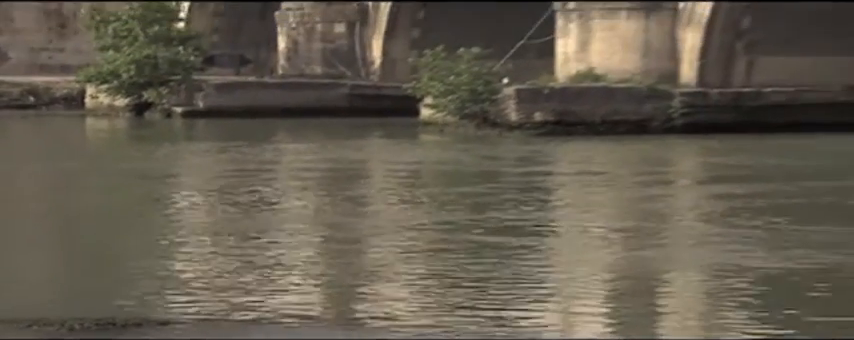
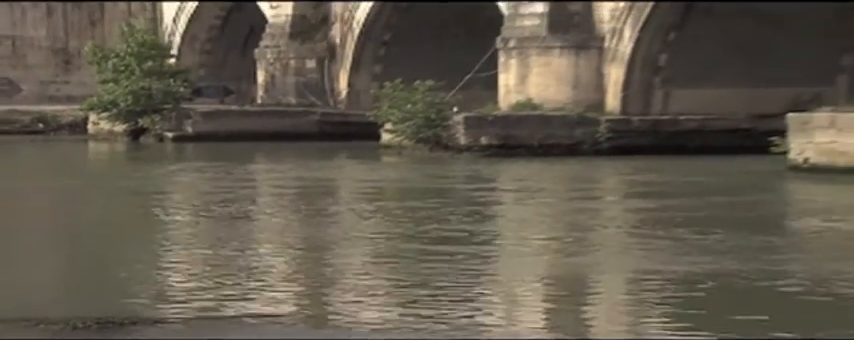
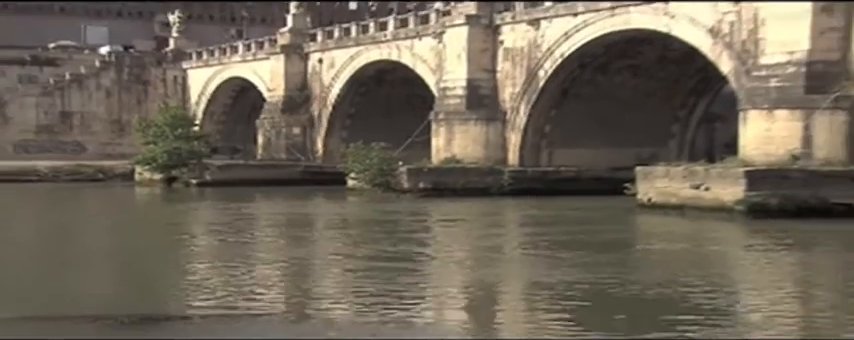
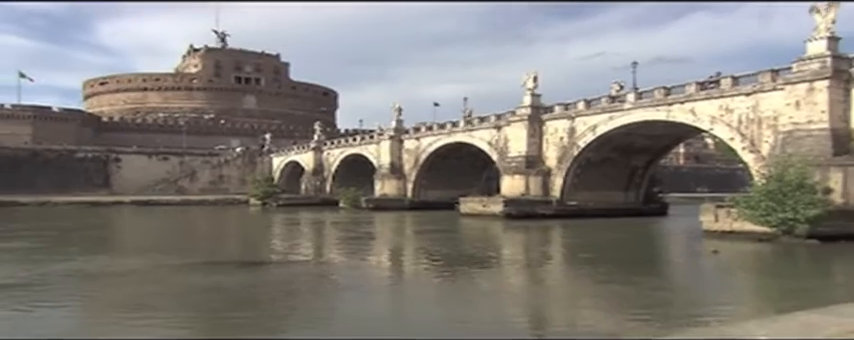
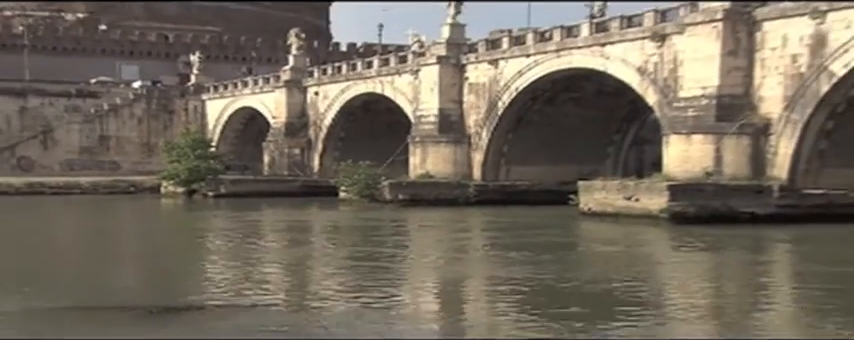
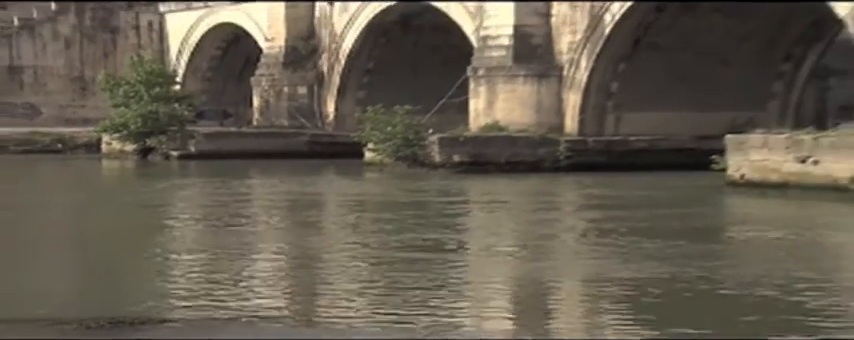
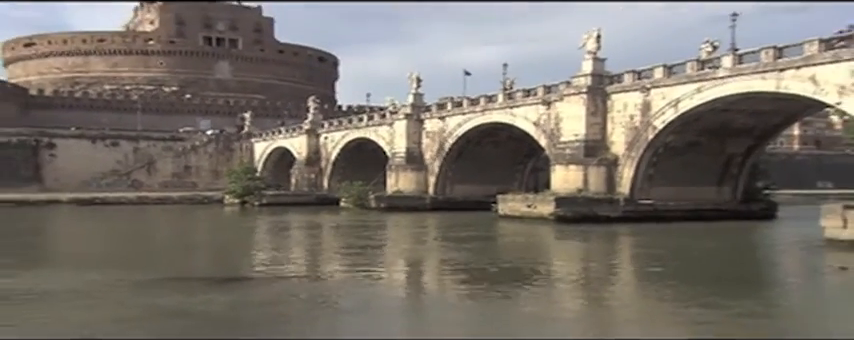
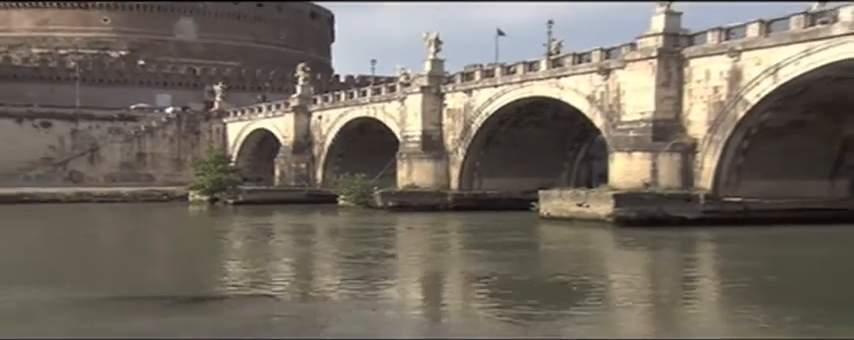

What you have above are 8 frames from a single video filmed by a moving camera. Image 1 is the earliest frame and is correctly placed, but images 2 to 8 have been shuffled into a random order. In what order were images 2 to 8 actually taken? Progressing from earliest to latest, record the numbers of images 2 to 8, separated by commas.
2, 6, 3, 5, 8, 7, 4
